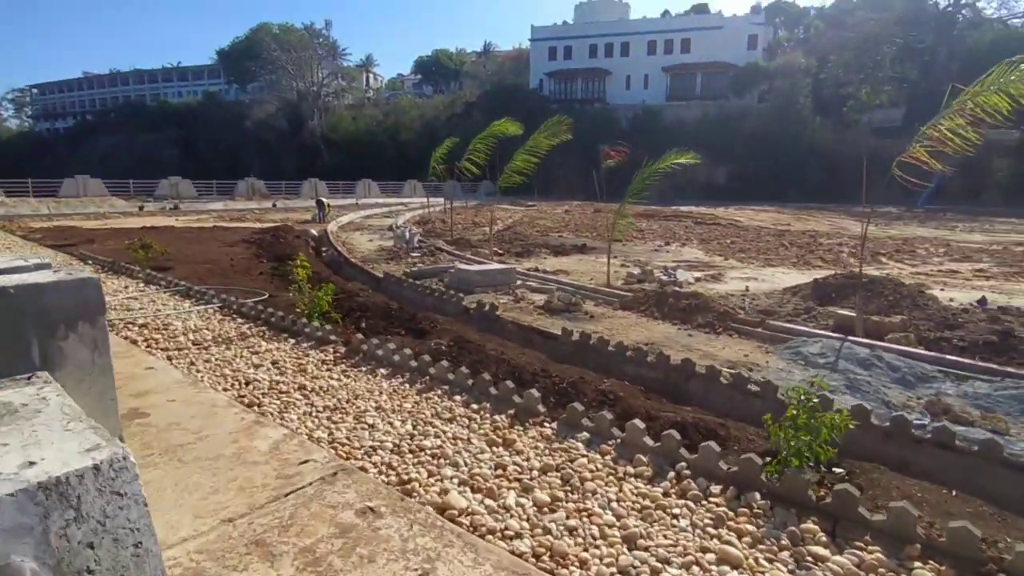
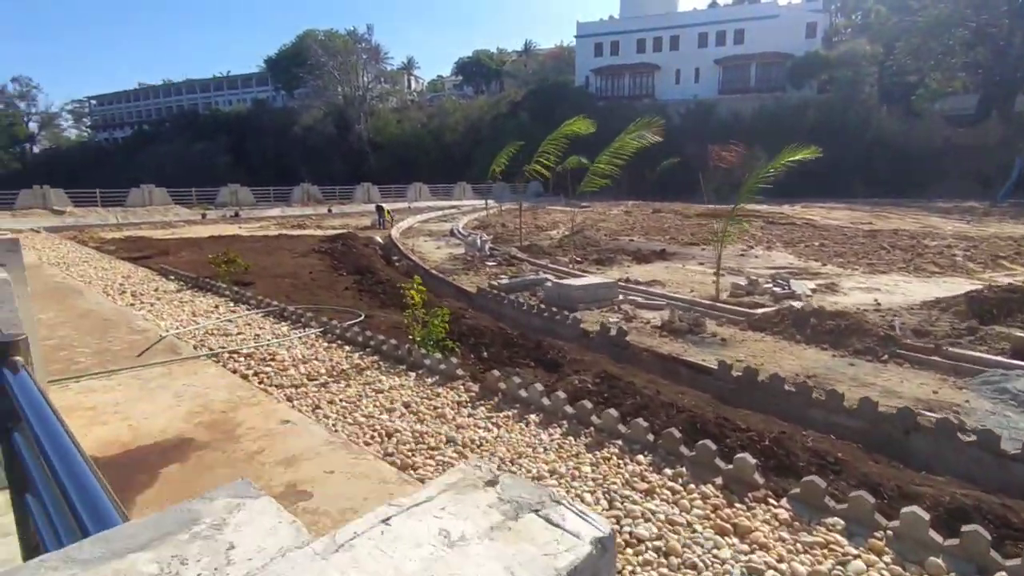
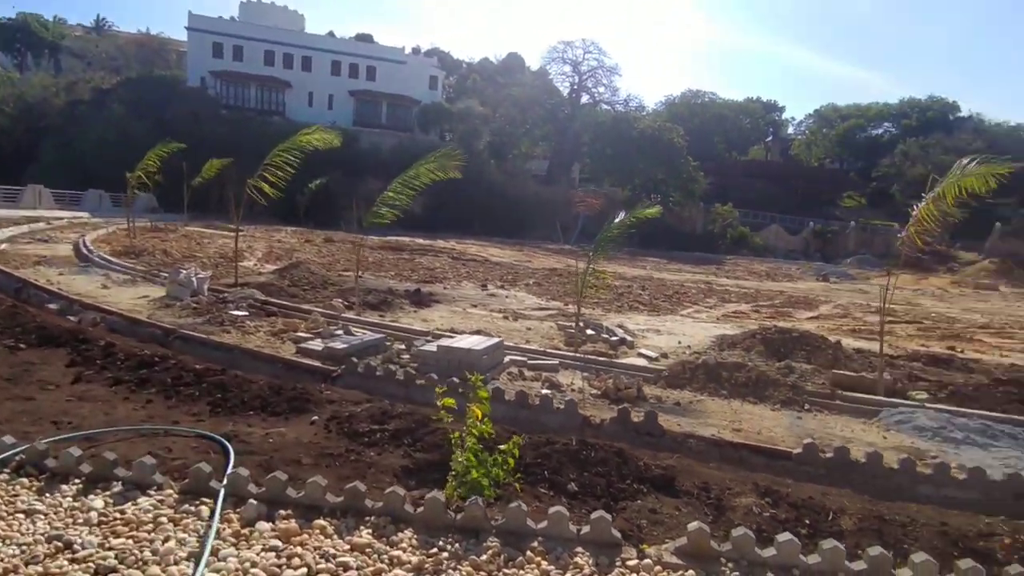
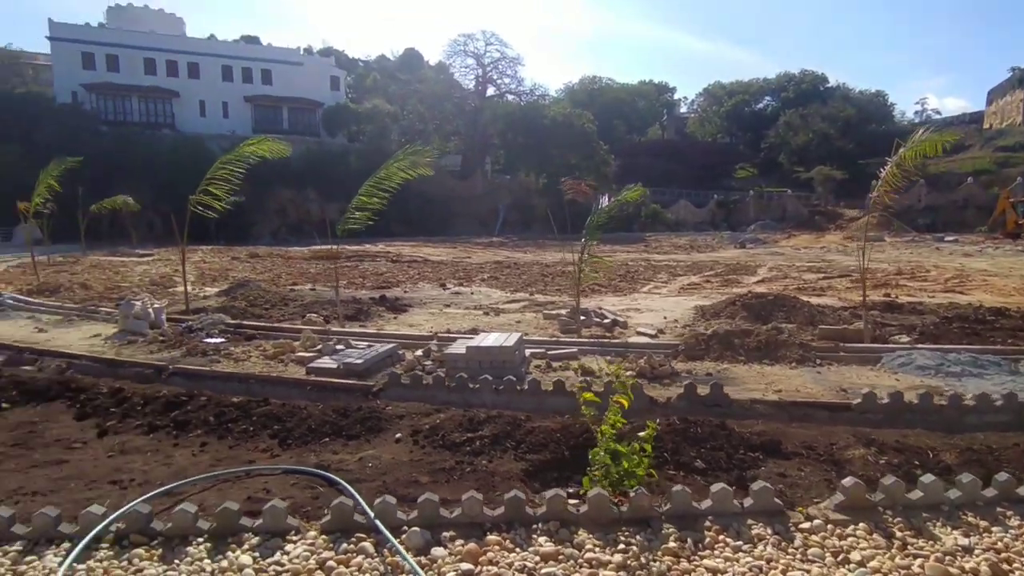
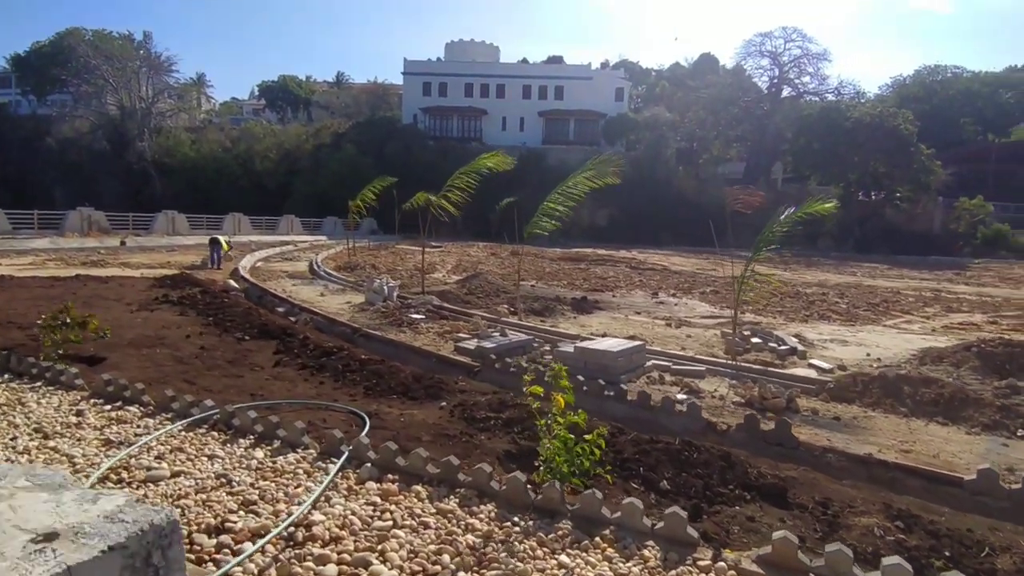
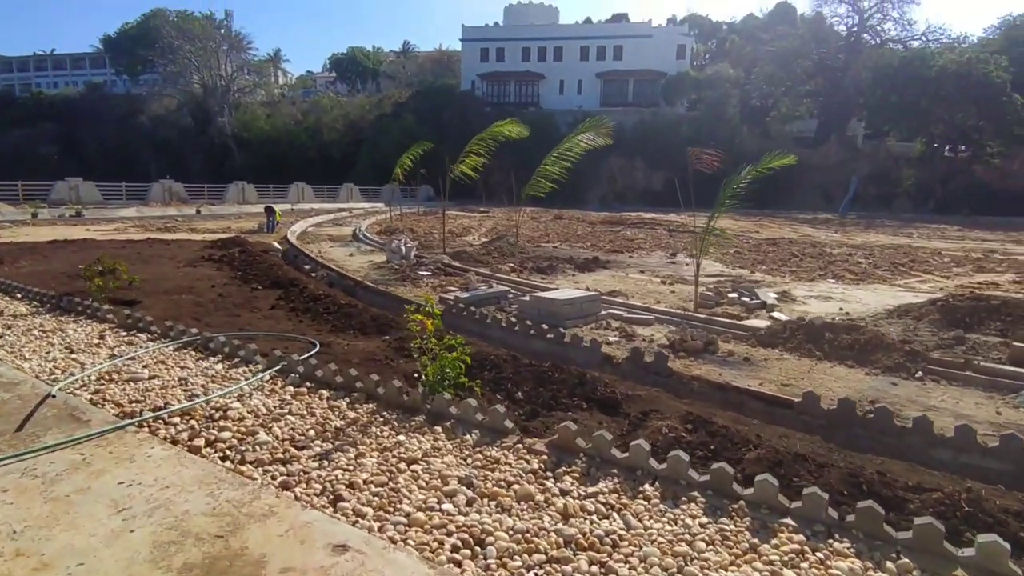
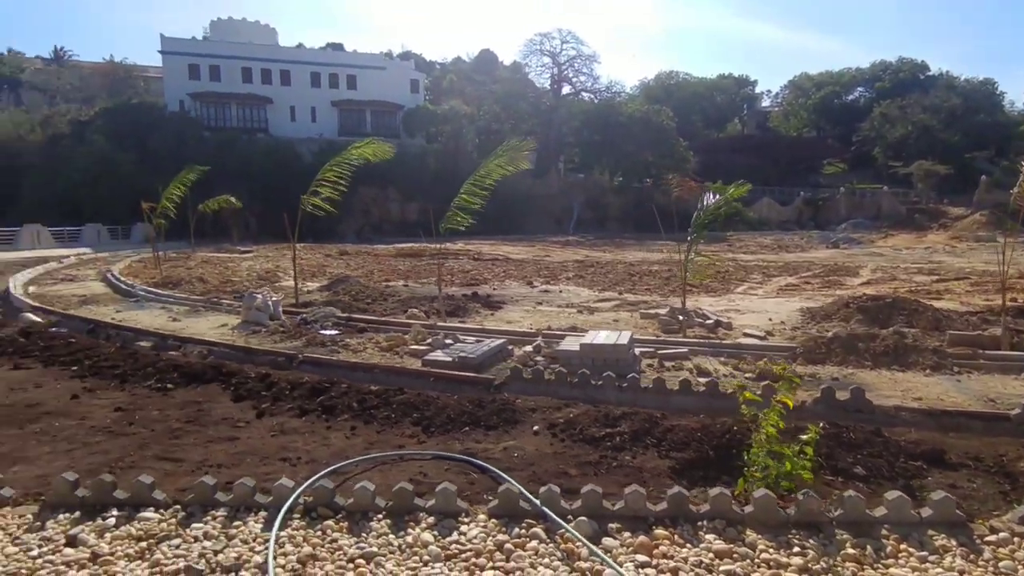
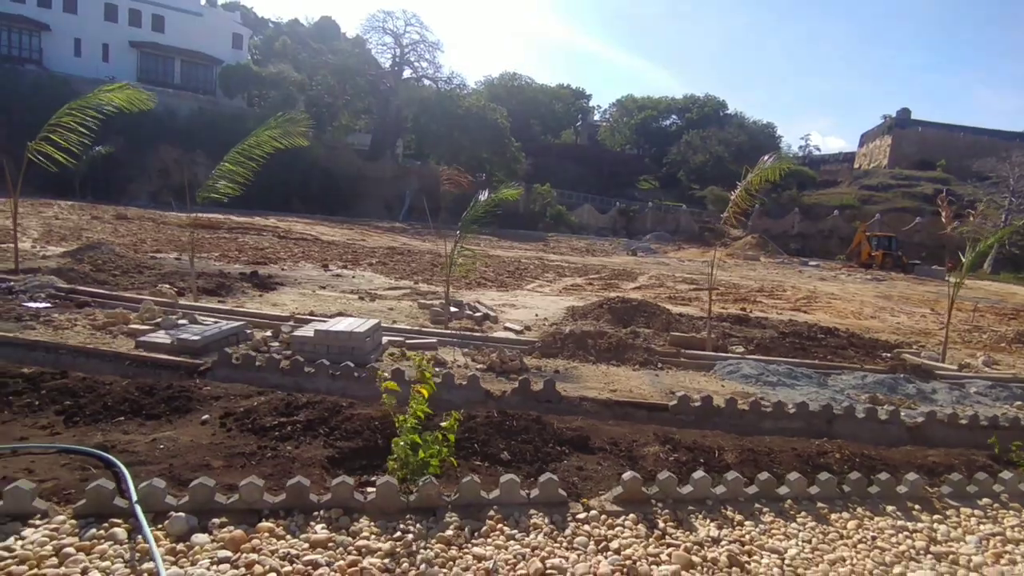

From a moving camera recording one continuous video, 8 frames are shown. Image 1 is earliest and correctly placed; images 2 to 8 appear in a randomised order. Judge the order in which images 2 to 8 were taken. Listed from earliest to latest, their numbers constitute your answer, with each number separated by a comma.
2, 6, 5, 3, 8, 4, 7
